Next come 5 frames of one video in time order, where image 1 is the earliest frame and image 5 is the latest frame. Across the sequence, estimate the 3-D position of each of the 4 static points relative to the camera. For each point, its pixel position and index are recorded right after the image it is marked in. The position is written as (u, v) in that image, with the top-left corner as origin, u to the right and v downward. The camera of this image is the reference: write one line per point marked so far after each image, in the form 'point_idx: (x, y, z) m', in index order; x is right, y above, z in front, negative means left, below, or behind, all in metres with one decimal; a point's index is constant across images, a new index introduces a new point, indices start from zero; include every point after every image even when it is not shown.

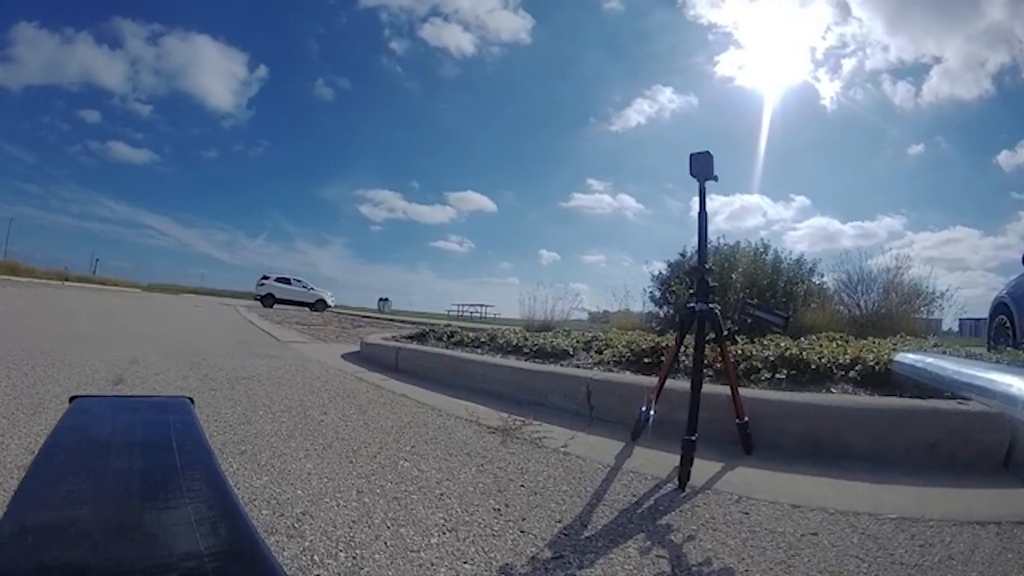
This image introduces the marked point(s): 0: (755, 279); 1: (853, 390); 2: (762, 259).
0: (+2.2, +0.1, +5.1) m
1: (+1.4, -0.4, +2.4) m
2: (+2.3, +0.3, +5.2) m
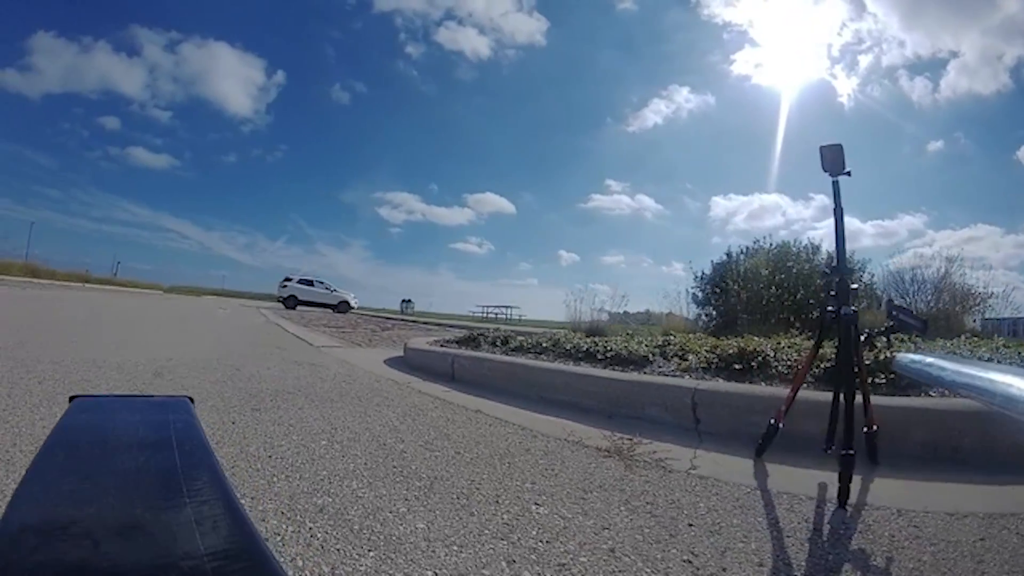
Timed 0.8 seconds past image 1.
0: (+2.6, +0.1, +5.0) m
1: (+1.7, -0.5, +2.2) m
2: (+2.7, +0.3, +5.1) m
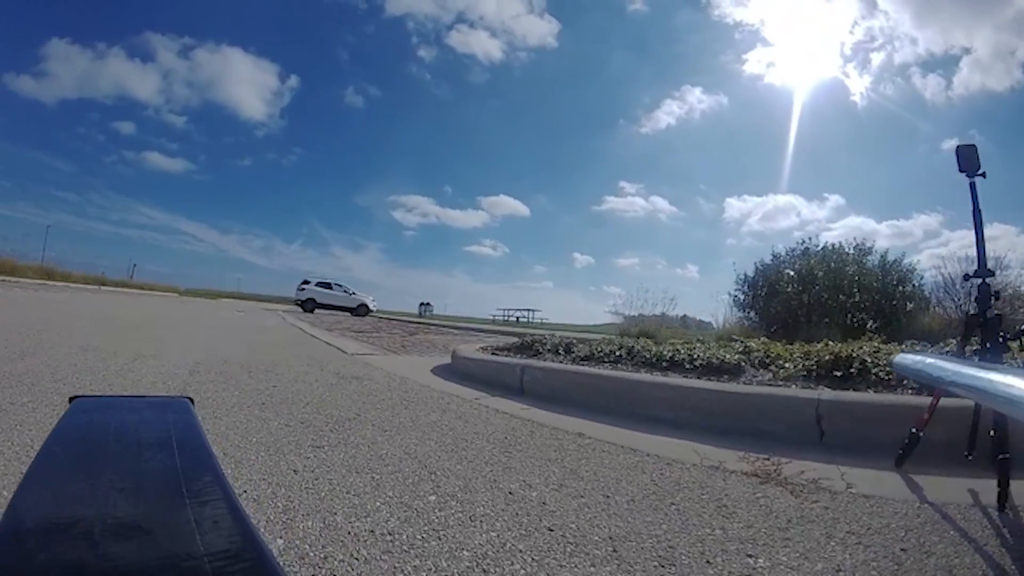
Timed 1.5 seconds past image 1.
0: (+2.9, +0.1, +4.8) m
1: (+2.0, -0.5, +2.1) m
2: (+3.0, +0.2, +4.9) m
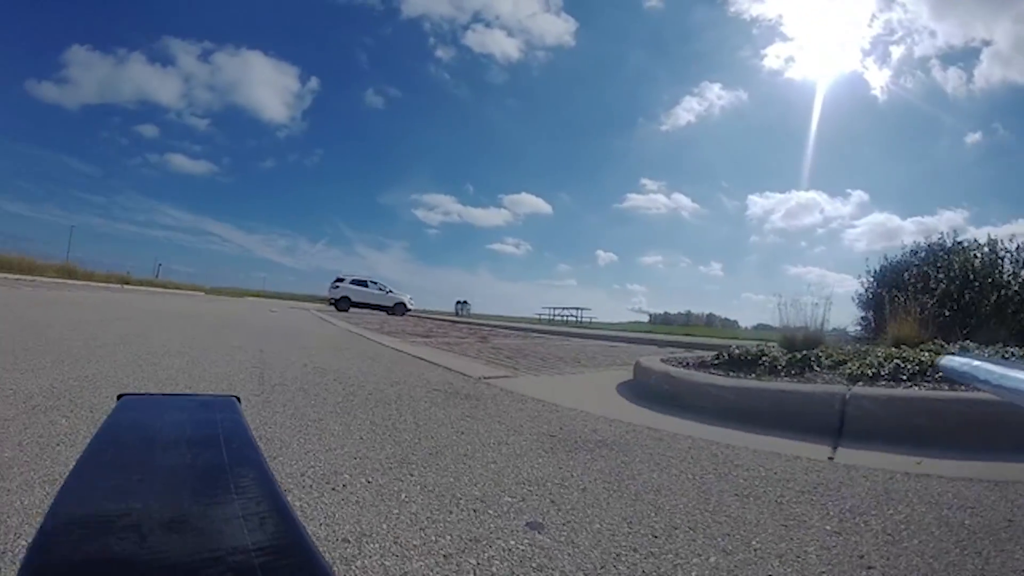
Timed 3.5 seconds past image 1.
0: (+4.4, +0.2, +3.1) m
1: (+3.4, -0.3, +0.5) m
2: (+4.5, +0.4, +3.2) m
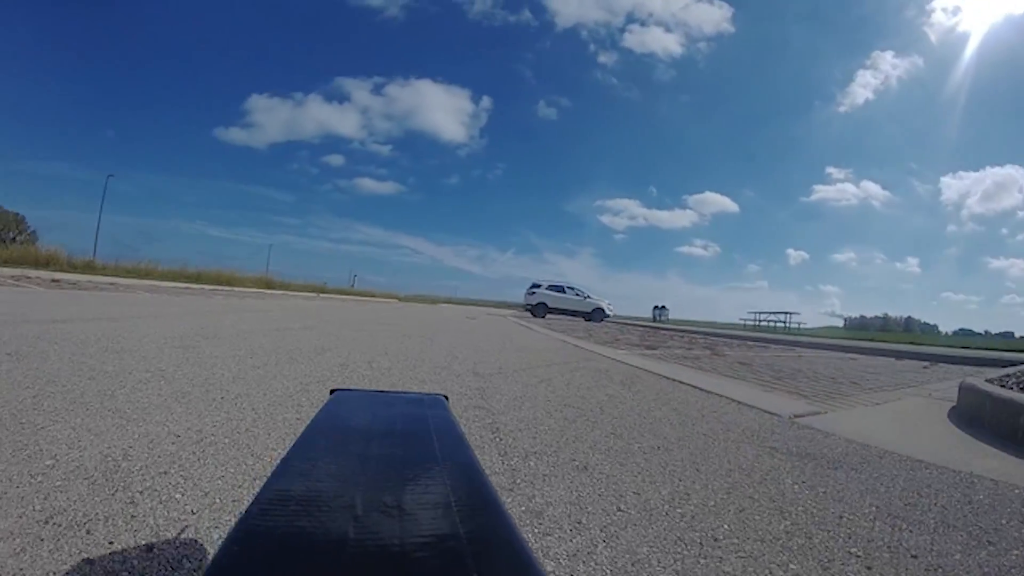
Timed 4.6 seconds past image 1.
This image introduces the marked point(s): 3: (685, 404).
0: (+5.9, +0.6, -2.0) m
1: (+4.2, +0.1, -4.2) m
2: (+6.1, +0.8, -1.9) m
3: (+1.9, -1.3, +6.1) m
